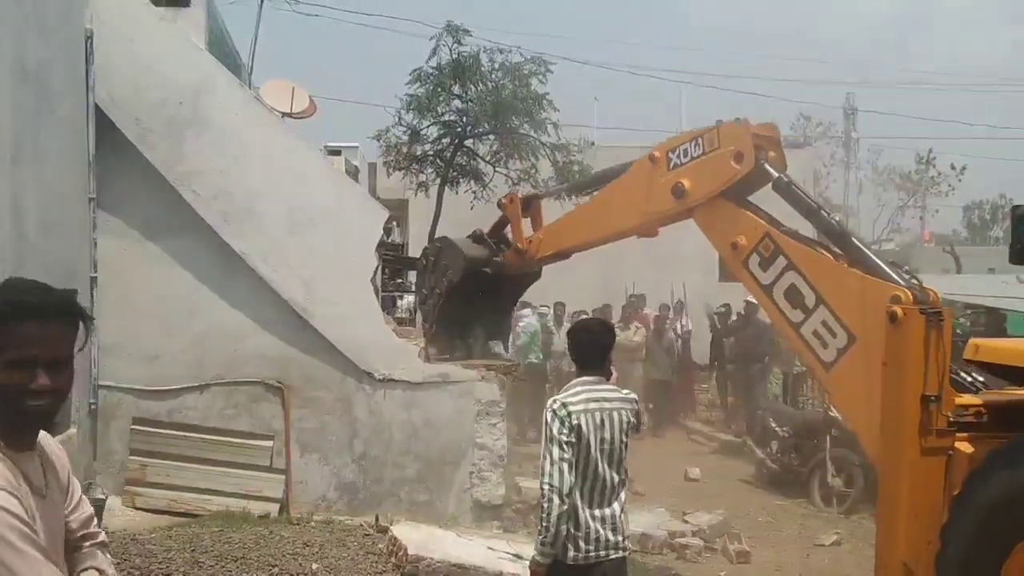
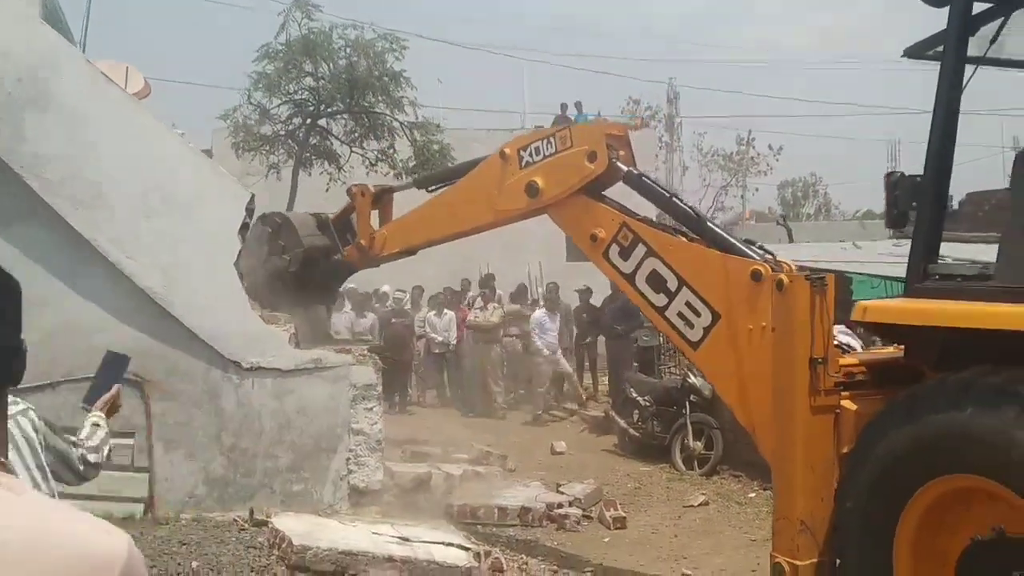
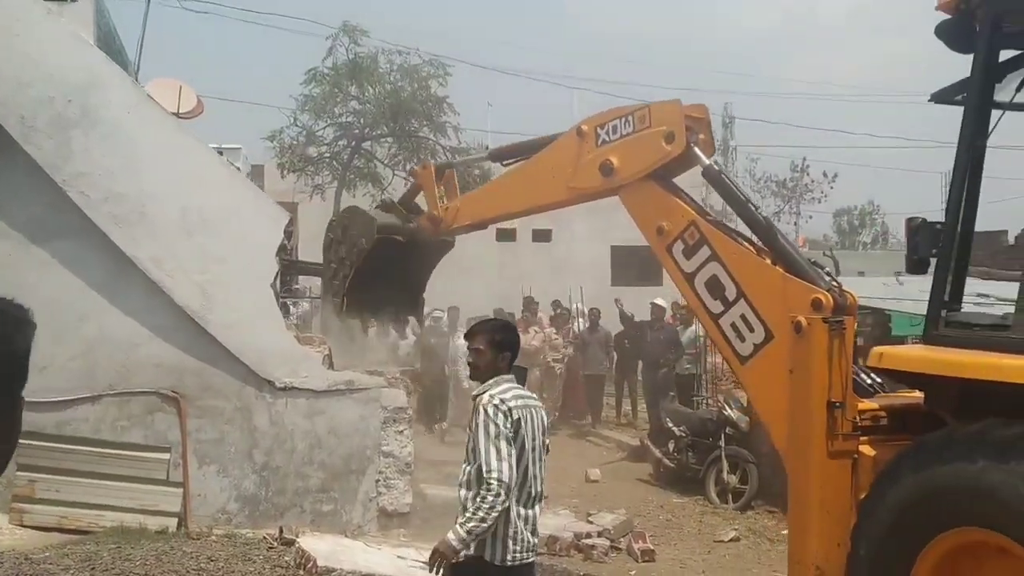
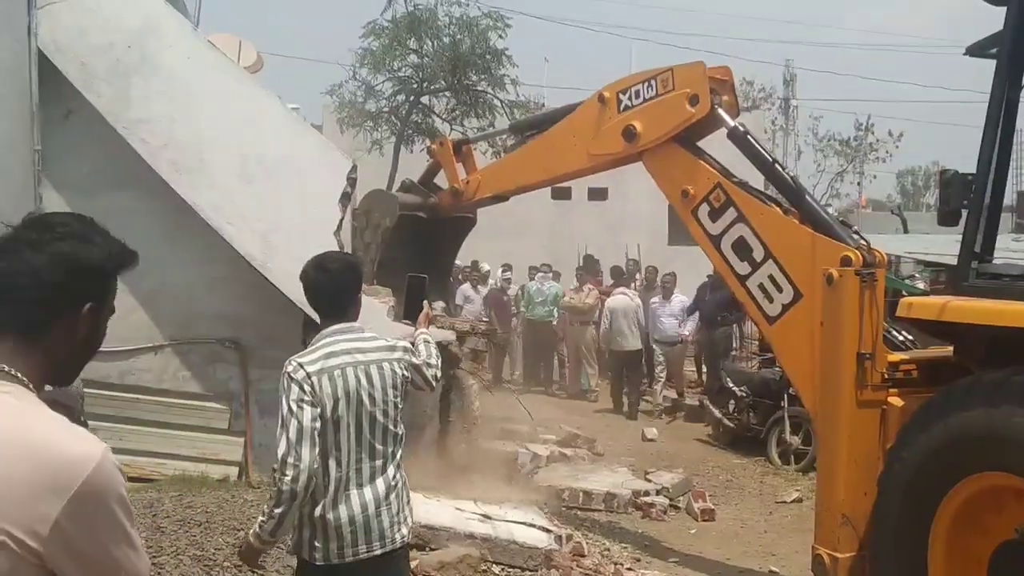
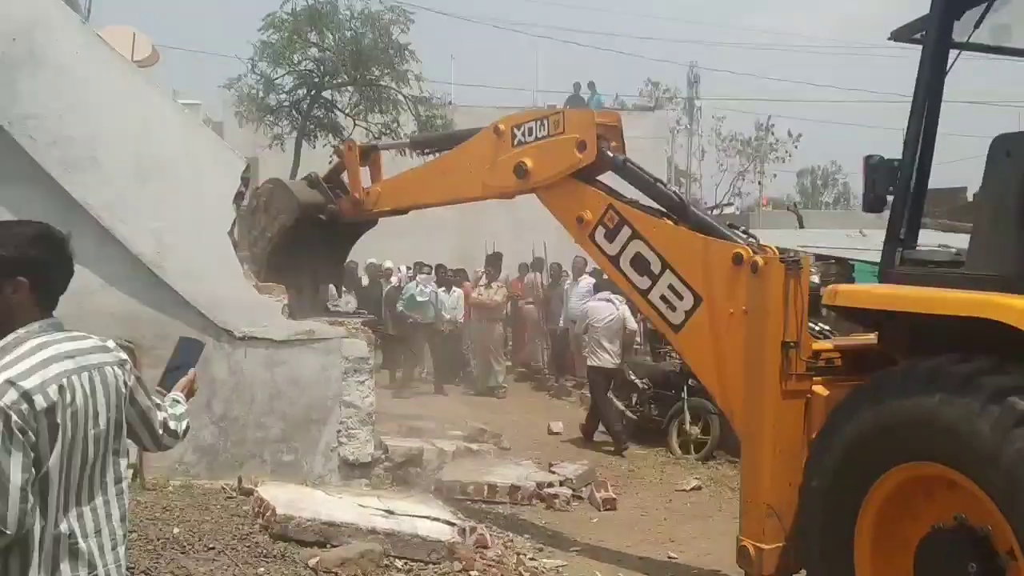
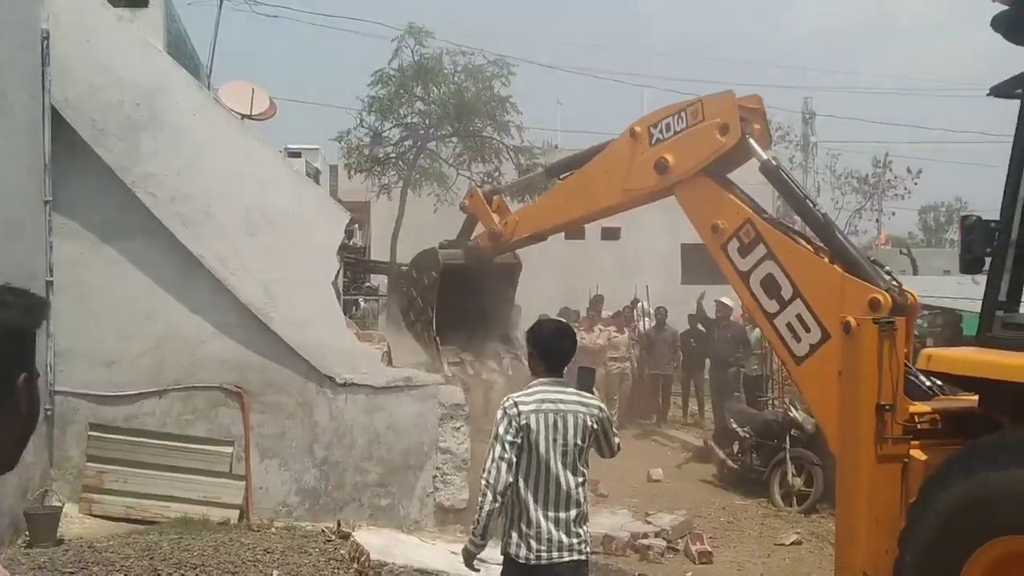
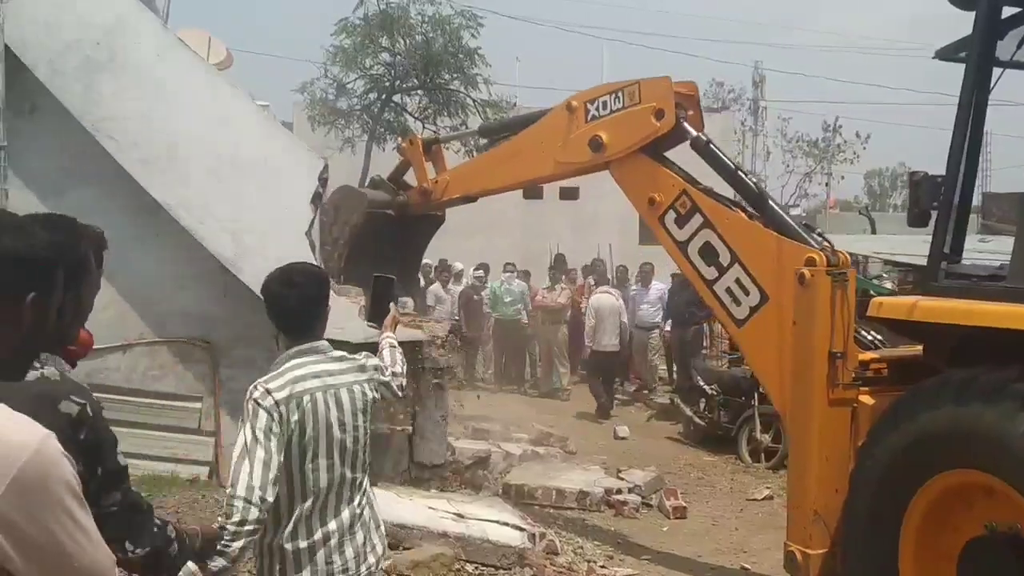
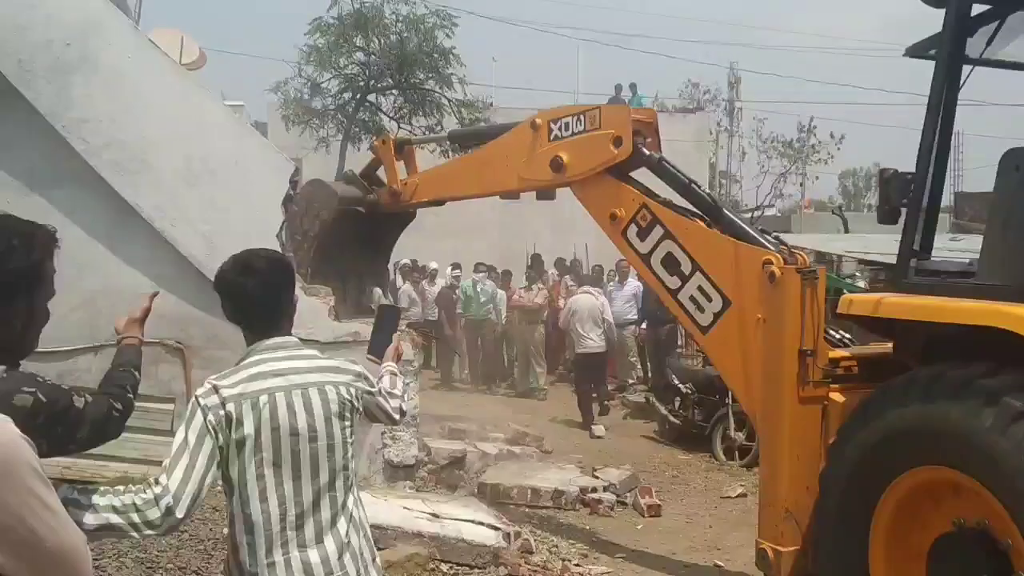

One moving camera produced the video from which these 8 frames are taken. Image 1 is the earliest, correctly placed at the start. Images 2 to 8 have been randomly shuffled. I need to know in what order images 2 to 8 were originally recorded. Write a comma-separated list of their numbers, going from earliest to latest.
6, 3, 2, 5, 8, 7, 4
